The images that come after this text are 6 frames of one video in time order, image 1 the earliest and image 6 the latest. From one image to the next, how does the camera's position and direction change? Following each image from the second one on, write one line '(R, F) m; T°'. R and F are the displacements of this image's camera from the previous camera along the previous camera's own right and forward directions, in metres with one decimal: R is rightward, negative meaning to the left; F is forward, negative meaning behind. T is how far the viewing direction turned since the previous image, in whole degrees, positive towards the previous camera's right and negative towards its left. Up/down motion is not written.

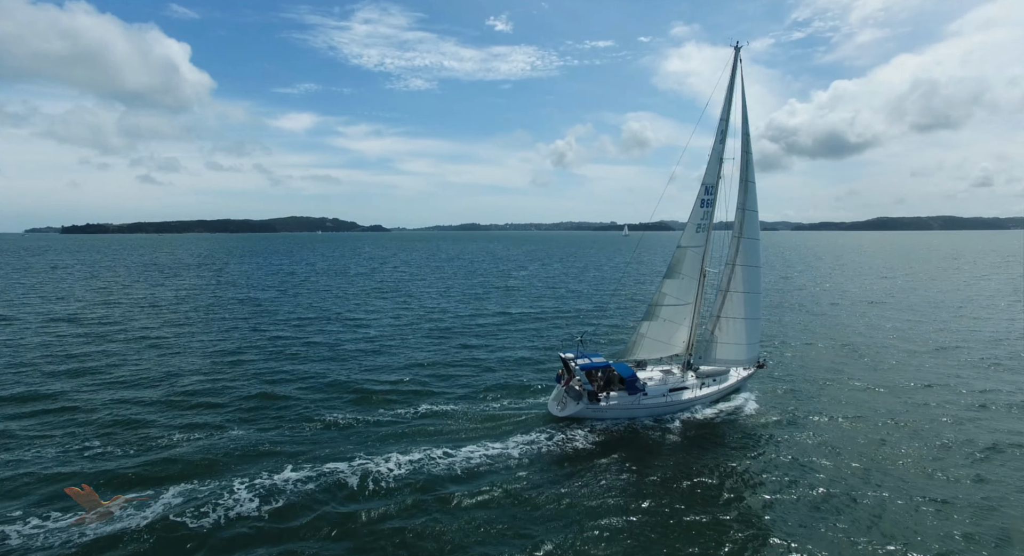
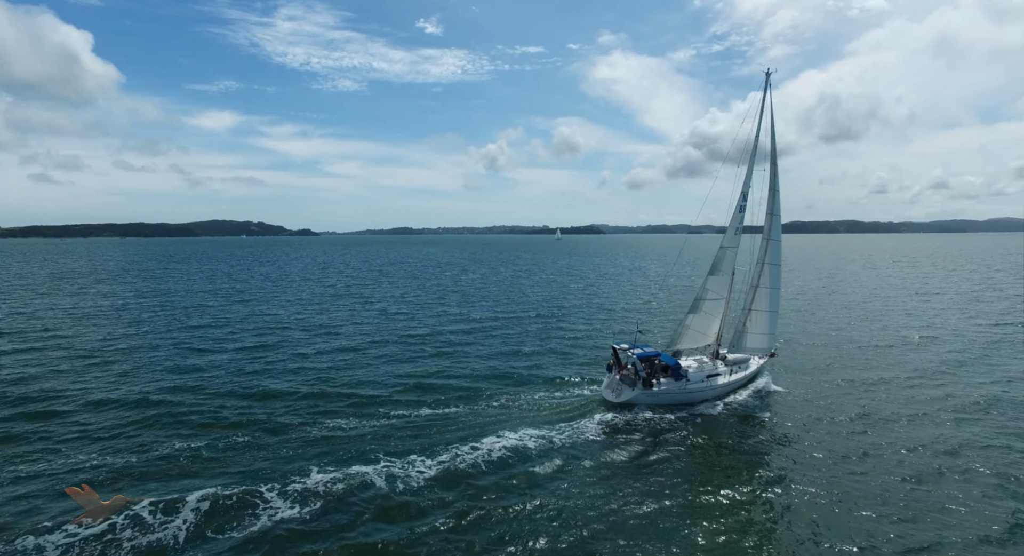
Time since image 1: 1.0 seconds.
(-4.9, -0.9) m; +7°
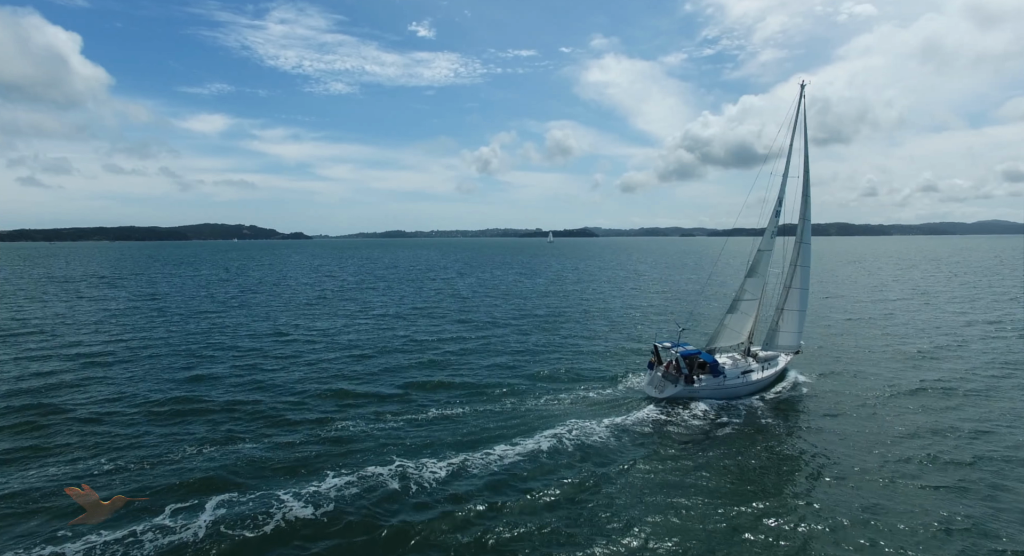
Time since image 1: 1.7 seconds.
(-1.6, +0.6) m; +1°
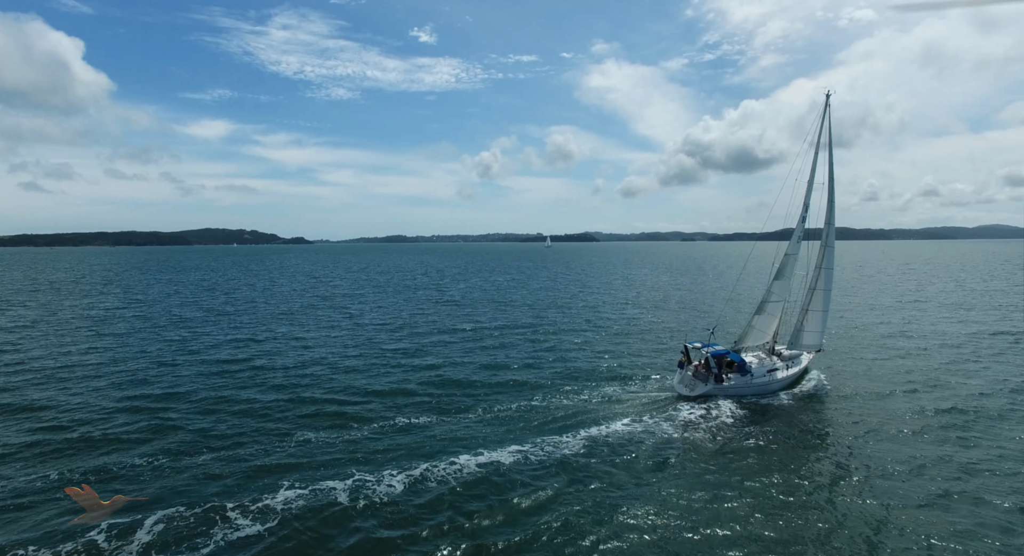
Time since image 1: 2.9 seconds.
(-0.9, 0.0) m; 0°
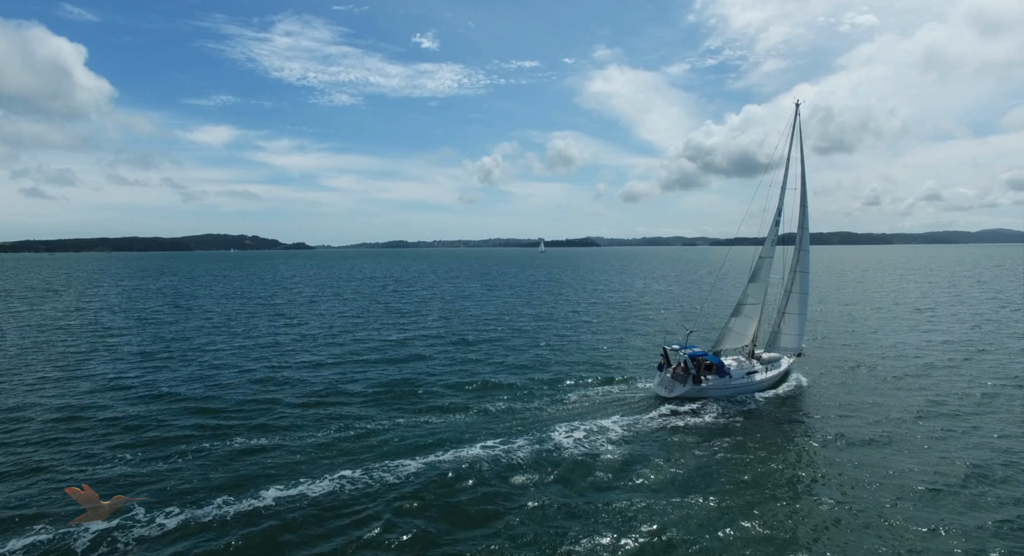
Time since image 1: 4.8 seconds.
(+1.3, +0.1) m; 0°
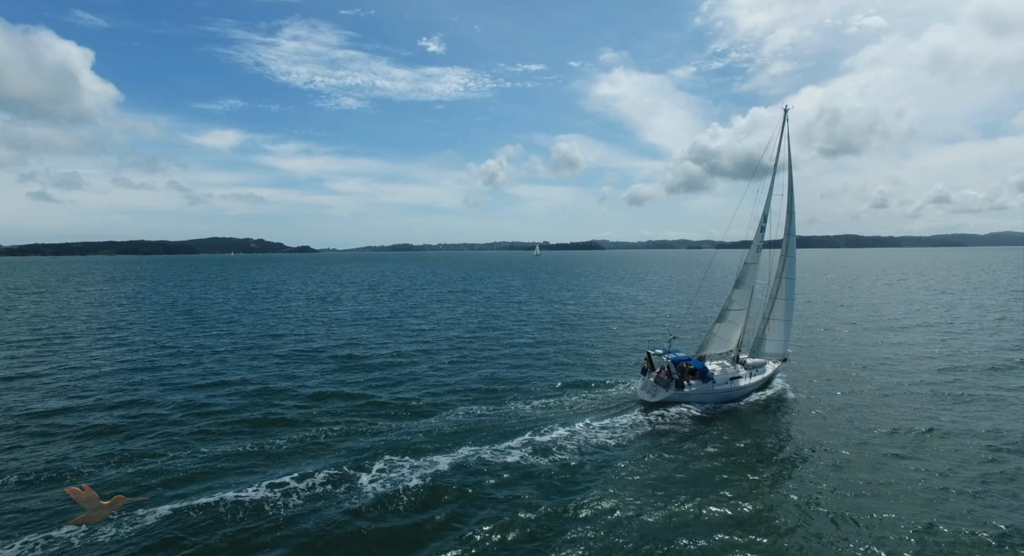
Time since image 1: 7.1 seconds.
(+1.3, +0.7) m; -1°
